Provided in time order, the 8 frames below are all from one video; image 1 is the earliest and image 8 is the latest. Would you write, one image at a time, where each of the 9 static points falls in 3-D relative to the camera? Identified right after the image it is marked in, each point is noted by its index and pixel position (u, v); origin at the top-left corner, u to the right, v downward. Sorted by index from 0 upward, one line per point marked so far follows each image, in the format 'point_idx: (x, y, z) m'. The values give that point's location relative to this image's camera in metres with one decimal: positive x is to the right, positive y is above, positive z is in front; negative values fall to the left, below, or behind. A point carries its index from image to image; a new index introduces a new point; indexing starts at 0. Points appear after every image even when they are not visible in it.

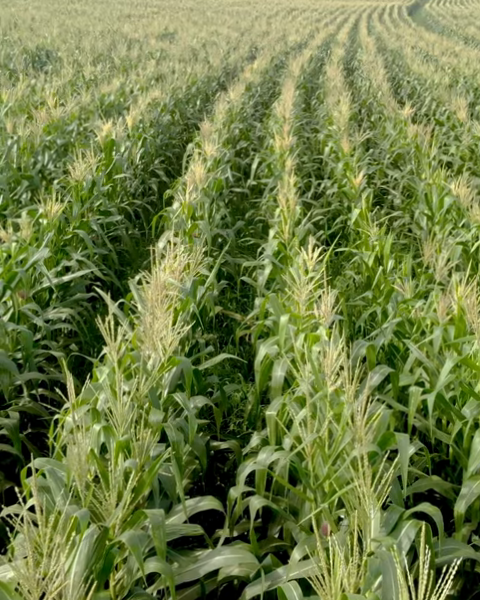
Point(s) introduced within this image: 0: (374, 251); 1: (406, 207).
0: (+0.8, +0.3, +5.7) m
1: (+1.2, +0.7, +7.3) m
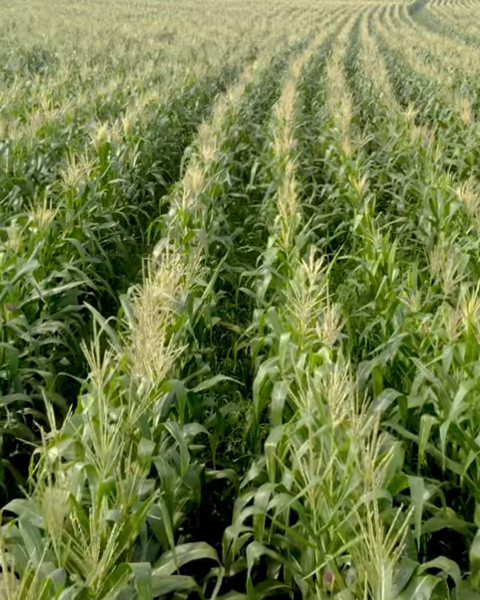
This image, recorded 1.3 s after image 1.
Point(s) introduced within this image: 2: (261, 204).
0: (+0.8, +0.2, +5.5) m
1: (+1.2, +0.6, +7.1) m
2: (+0.2, +0.7, +7.0) m
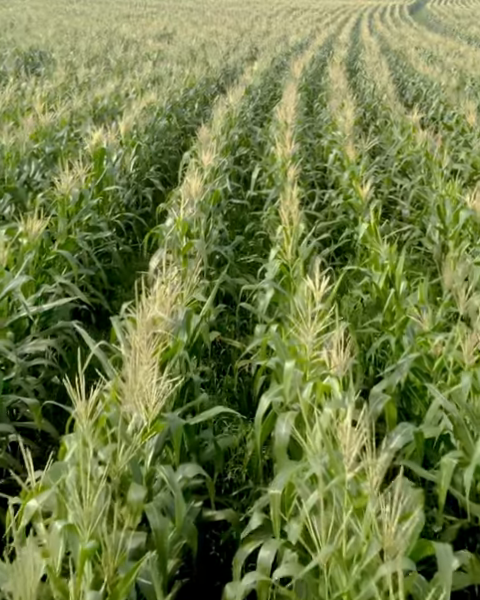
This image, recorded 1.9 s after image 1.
0: (+0.8, +0.2, +5.3) m
1: (+1.2, +0.6, +6.9) m
2: (+0.2, +0.6, +6.8) m
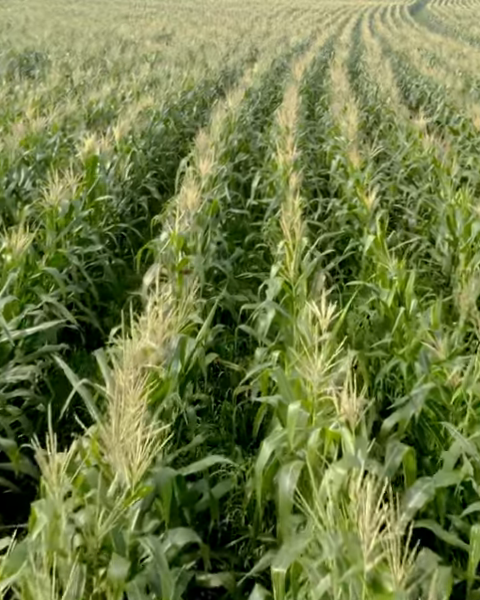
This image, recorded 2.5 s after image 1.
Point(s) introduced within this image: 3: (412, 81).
0: (+0.8, +0.1, +4.9) m
1: (+1.2, +0.5, +6.6) m
2: (+0.2, +0.5, +6.5) m
3: (+2.4, +3.1, +13.8) m
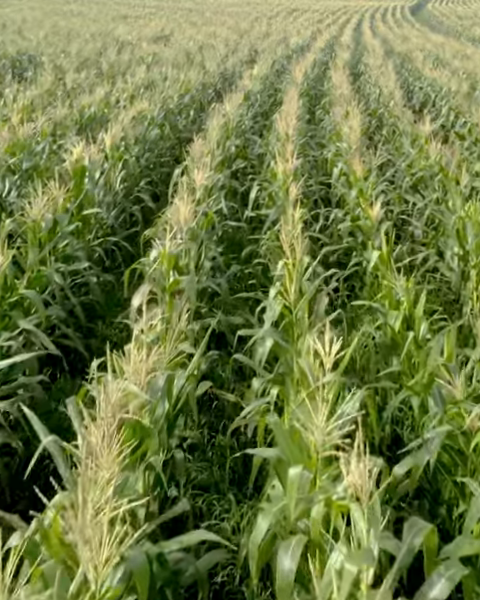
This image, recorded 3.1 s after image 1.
0: (+0.8, 0.0, +4.6) m
1: (+1.2, +0.4, +6.2) m
2: (+0.1, +0.4, +6.1) m
3: (+2.4, +3.0, +13.5) m
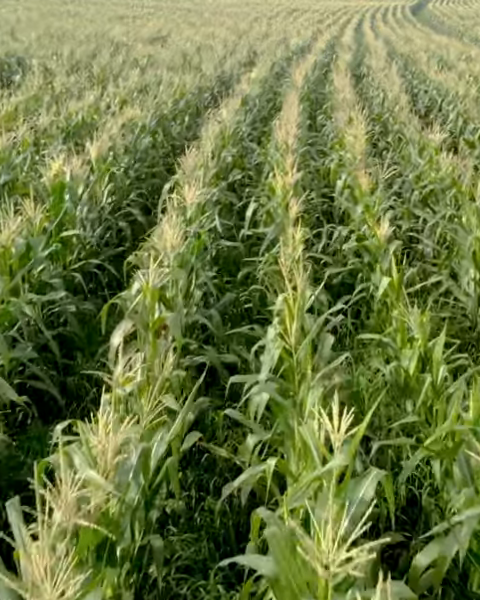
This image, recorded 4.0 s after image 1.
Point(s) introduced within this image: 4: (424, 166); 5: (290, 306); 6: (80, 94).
0: (+0.7, -0.2, +4.1) m
1: (+1.2, +0.2, +5.7) m
2: (+0.1, +0.2, +5.6) m
3: (+2.4, +2.8, +13.0) m
4: (+1.4, +1.0, +7.2) m
5: (+0.2, 0.0, +3.8) m
6: (-1.6, +2.1, +9.9) m
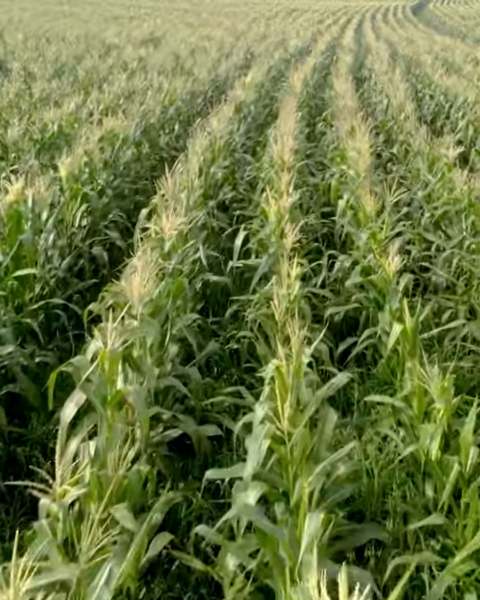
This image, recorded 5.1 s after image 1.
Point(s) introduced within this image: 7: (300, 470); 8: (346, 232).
0: (+0.7, -0.4, +3.3) m
1: (+1.1, 0.0, +5.0) m
2: (0.0, 0.0, +4.8) m
3: (+2.3, +2.6, +12.2) m
4: (+1.3, +0.8, +6.5) m
5: (+0.1, -0.2, +3.0) m
6: (-1.7, +1.9, +9.2) m
7: (+0.2, -0.5, +2.8) m
8: (+0.6, +0.4, +5.8) m
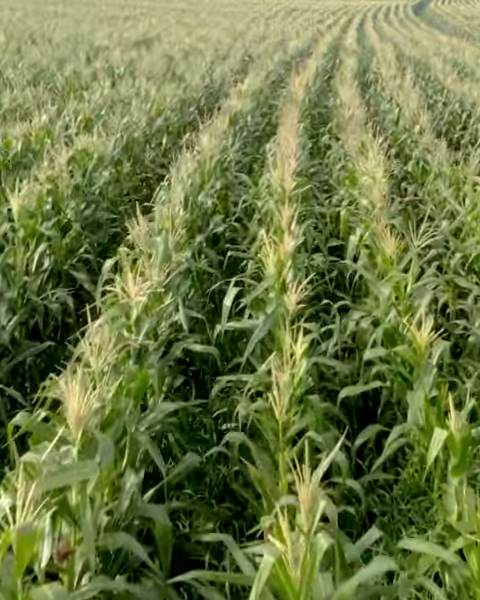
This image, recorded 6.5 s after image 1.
0: (+0.6, -0.7, +2.3) m
1: (+1.1, -0.3, +3.9) m
2: (0.0, -0.3, +3.8) m
3: (+2.3, +2.3, +11.2) m
4: (+1.3, +0.5, +5.4) m
5: (+0.1, -0.5, +2.0) m
6: (-1.7, +1.6, +8.1) m
7: (+0.1, -0.8, +1.8) m
8: (+0.6, +0.1, +4.8) m
